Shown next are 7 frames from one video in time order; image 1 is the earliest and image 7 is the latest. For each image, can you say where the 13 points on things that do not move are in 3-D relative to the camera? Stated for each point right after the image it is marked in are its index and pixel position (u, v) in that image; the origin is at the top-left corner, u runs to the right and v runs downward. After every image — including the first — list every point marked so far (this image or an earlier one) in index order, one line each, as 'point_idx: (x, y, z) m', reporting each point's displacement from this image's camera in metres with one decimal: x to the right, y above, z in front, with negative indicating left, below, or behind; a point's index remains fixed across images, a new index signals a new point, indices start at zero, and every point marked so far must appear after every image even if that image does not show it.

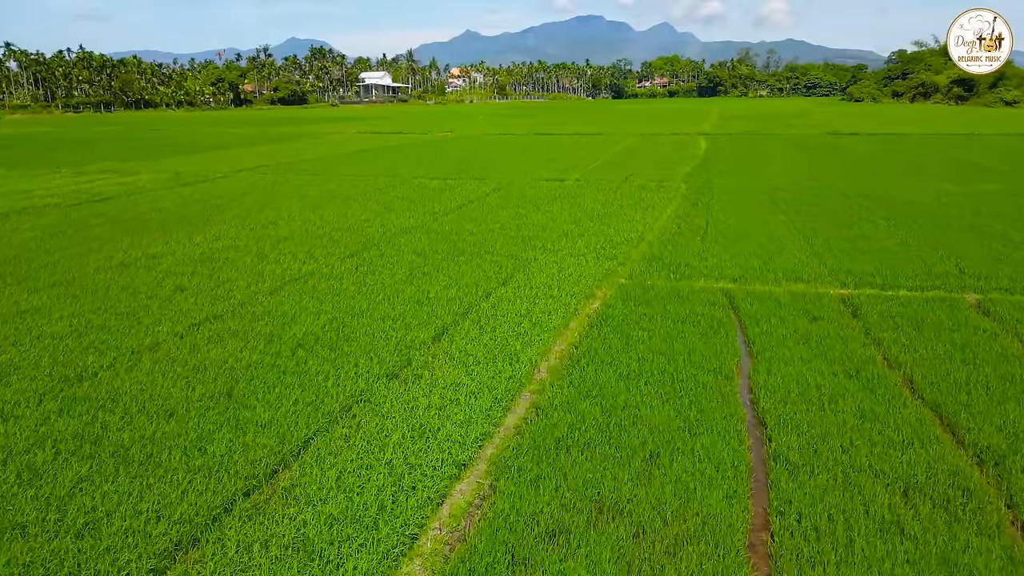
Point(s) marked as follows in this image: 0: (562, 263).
0: (+0.9, +0.4, +10.9) m
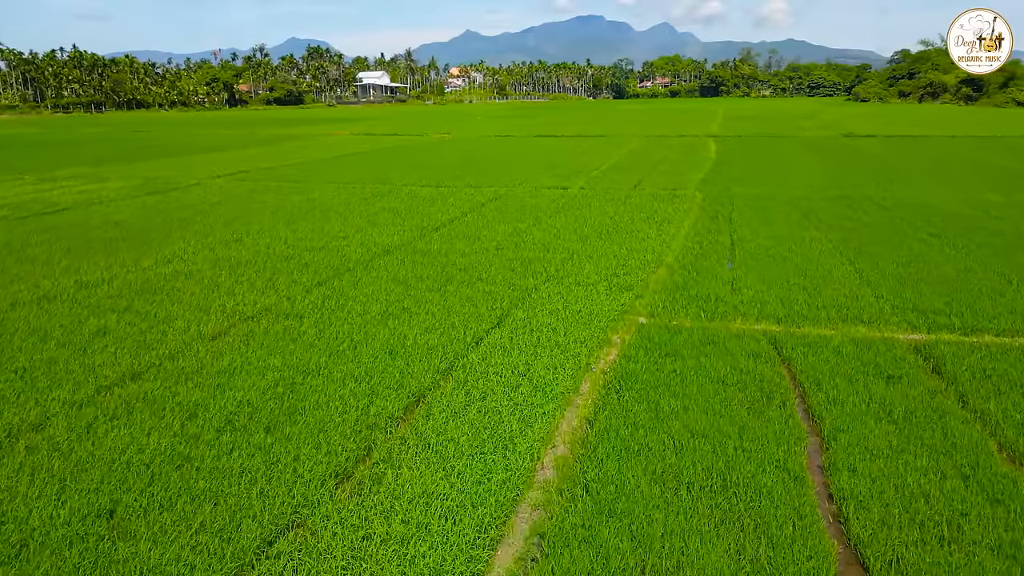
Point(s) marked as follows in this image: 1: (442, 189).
0: (+0.8, -0.1, +9.2) m
1: (-2.2, +3.1, +19.6) m
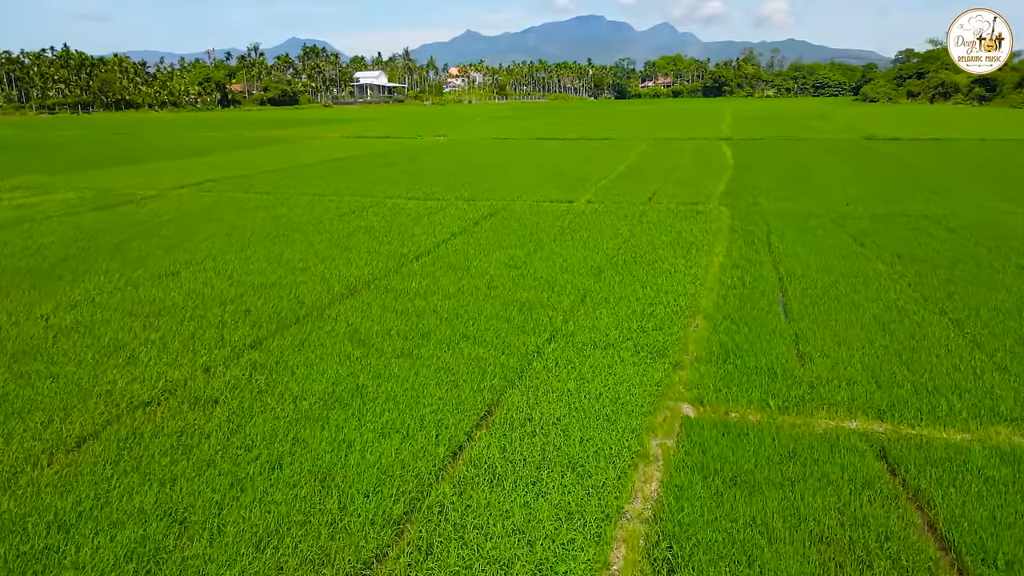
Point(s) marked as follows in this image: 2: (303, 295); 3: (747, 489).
0: (+0.8, -0.9, +6.8) m
1: (-2.3, +2.4, +17.2) m
2: (-3.2, -0.1, +9.4) m
3: (+1.8, -1.5, +4.9) m
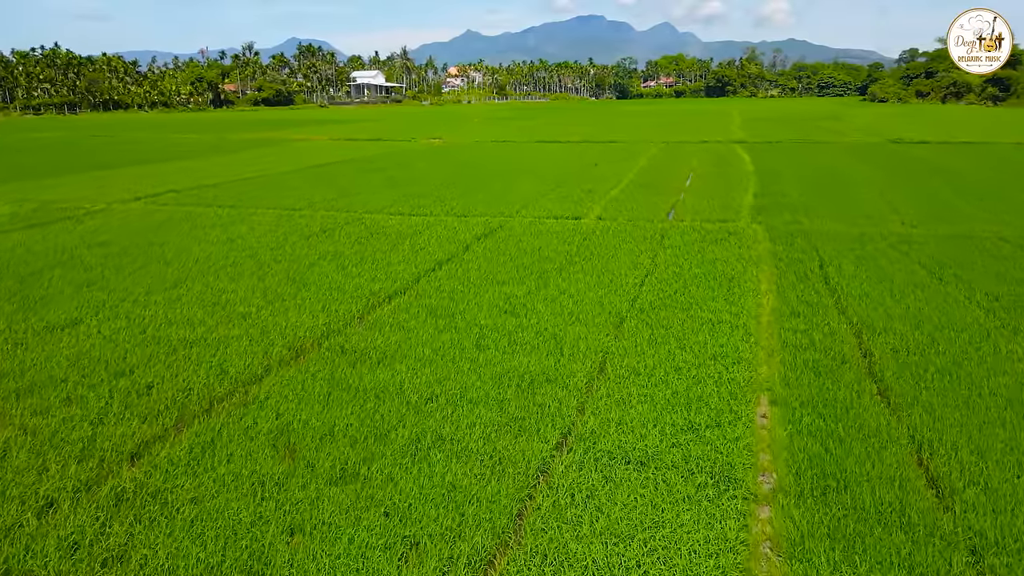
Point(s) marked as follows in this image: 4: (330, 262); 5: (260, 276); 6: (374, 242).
0: (+0.7, -1.6, +4.4) m
1: (-2.3, +1.6, +14.9) m
2: (-3.2, -0.8, +7.1) m
3: (+1.8, -2.3, +2.5) m
4: (-3.3, +0.5, +11.3) m
5: (-4.2, +0.2, +10.3) m
6: (-2.8, +0.9, +12.7) m
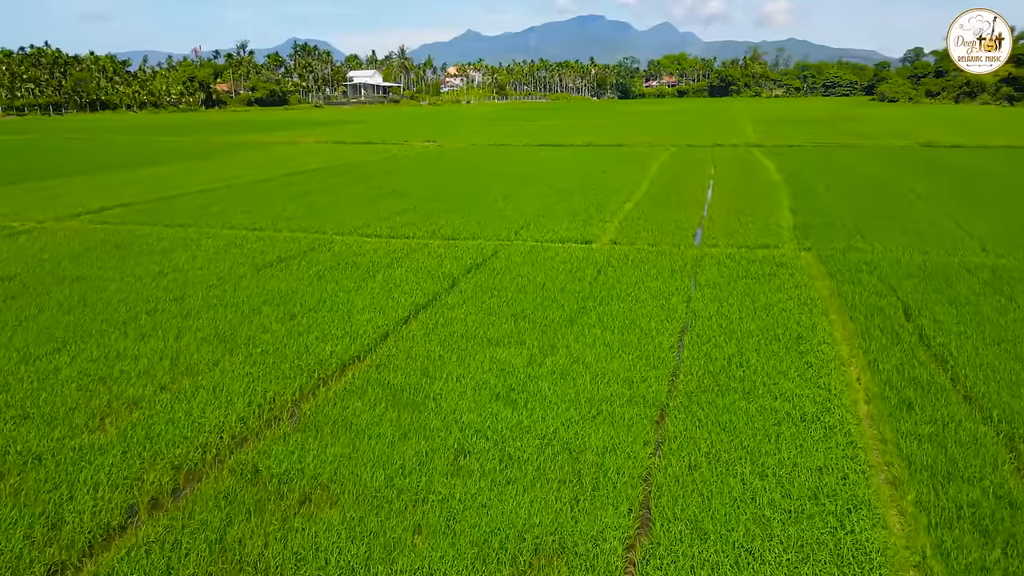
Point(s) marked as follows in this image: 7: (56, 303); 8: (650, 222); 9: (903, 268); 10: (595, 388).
0: (+0.7, -2.4, +2.0) m
1: (-2.4, +0.9, +12.5) m
2: (-3.3, -1.6, +4.7) m
3: (+1.7, -3.0, +0.1) m
4: (-3.4, -0.3, +8.8) m
5: (-4.3, -0.6, +7.9) m
6: (-2.9, +0.2, +10.3) m
7: (-6.6, -0.3, +8.9) m
8: (+3.1, +1.5, +13.9) m
9: (+6.4, +0.3, +9.9) m
10: (+0.8, -1.0, +6.3) m
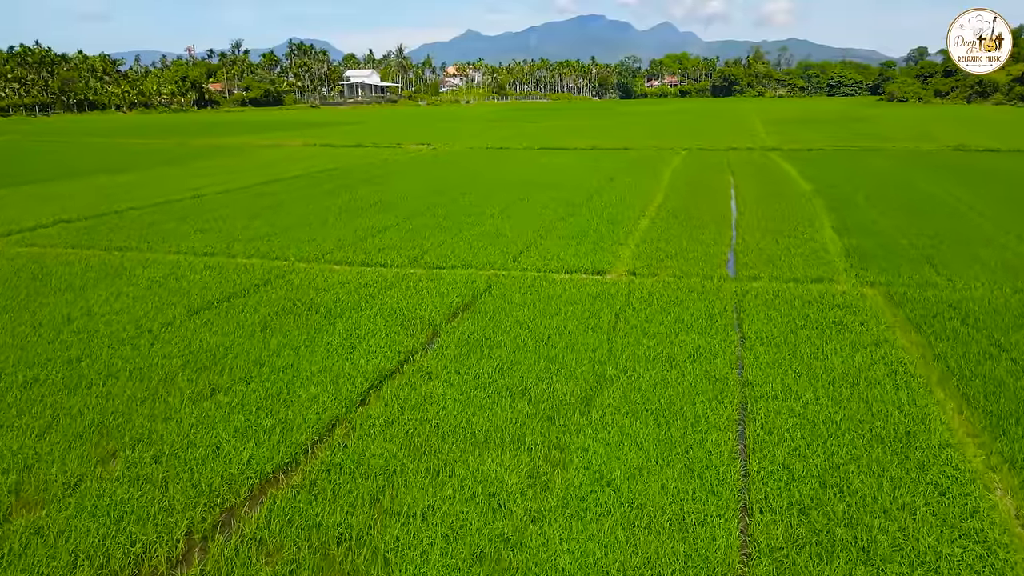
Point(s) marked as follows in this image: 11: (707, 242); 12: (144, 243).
0: (+0.6, -3.0, -0.1) m
1: (-2.4, +0.2, +10.3) m
2: (-3.3, -2.2, +2.5) m
3: (+1.7, -3.7, -2.0) m
4: (-3.4, -0.9, +6.7) m
5: (-4.3, -1.2, +5.8) m
6: (-2.9, -0.5, +8.2) m
7: (-6.7, -0.9, +6.7) m
8: (+3.1, +0.8, +11.8) m
9: (+6.4, -0.4, +7.8) m
10: (+0.8, -1.7, +4.1) m
11: (+3.8, +0.9, +12.0) m
12: (-7.4, +0.9, +12.3) m
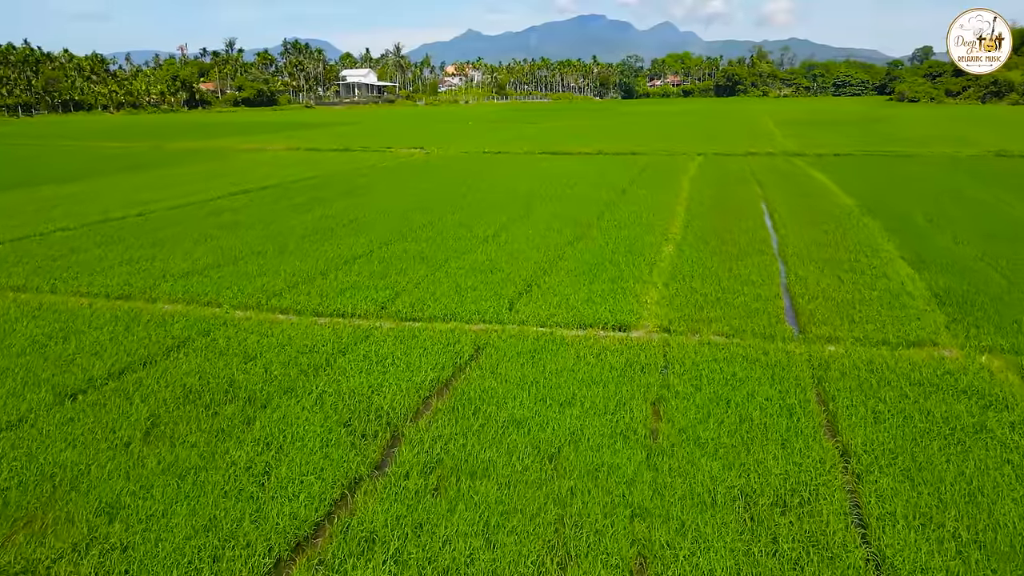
0: (+0.6, -3.8, -2.6) m
1: (-2.5, -0.5, +7.9) m
2: (-3.4, -3.0, +0.1) m
3: (+1.6, -4.4, -4.5) m
4: (-3.5, -1.7, +4.3) m
5: (-4.4, -2.0, +3.3) m
6: (-3.0, -1.2, +5.7) m
7: (-6.7, -1.7, +4.3) m
8: (+3.0, 0.0, +9.4) m
9: (+6.3, -1.2, +5.3) m
10: (+0.7, -2.4, +1.7) m
11: (+3.7, +0.1, +9.6) m
12: (-7.4, +0.1, +9.9) m
